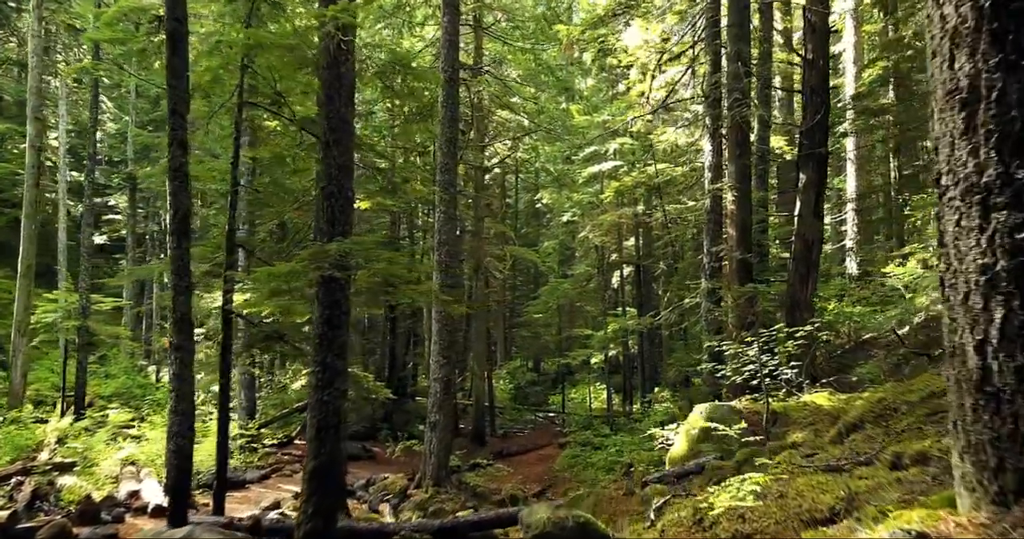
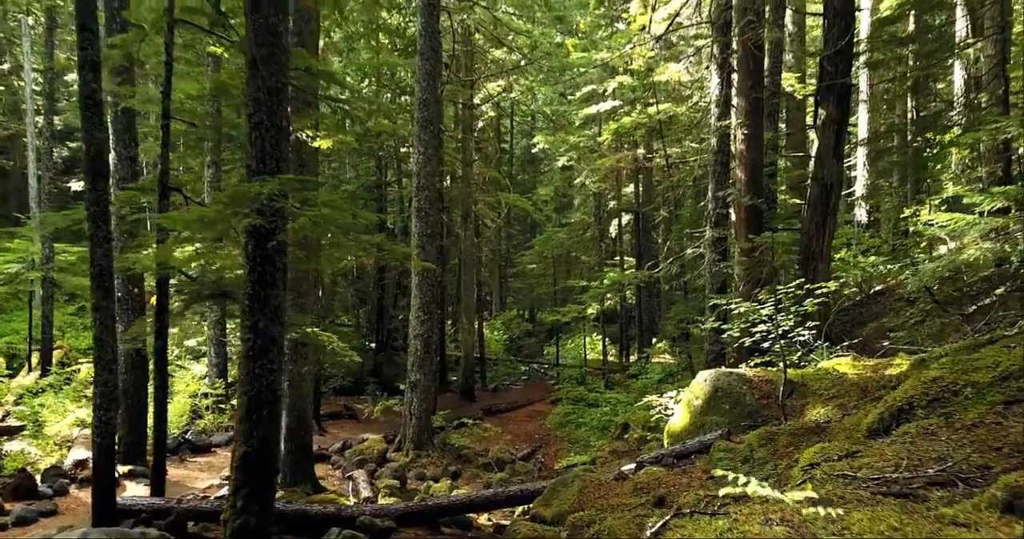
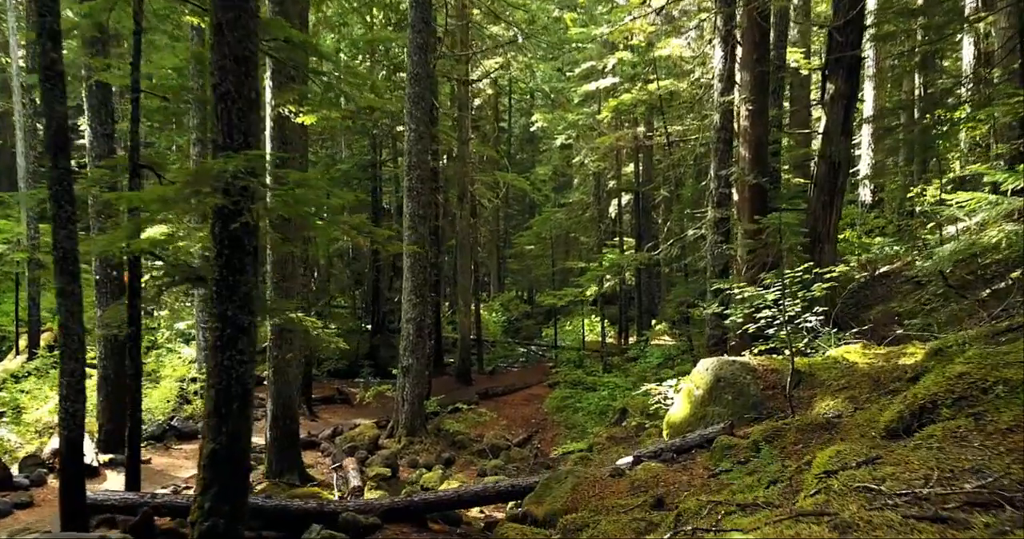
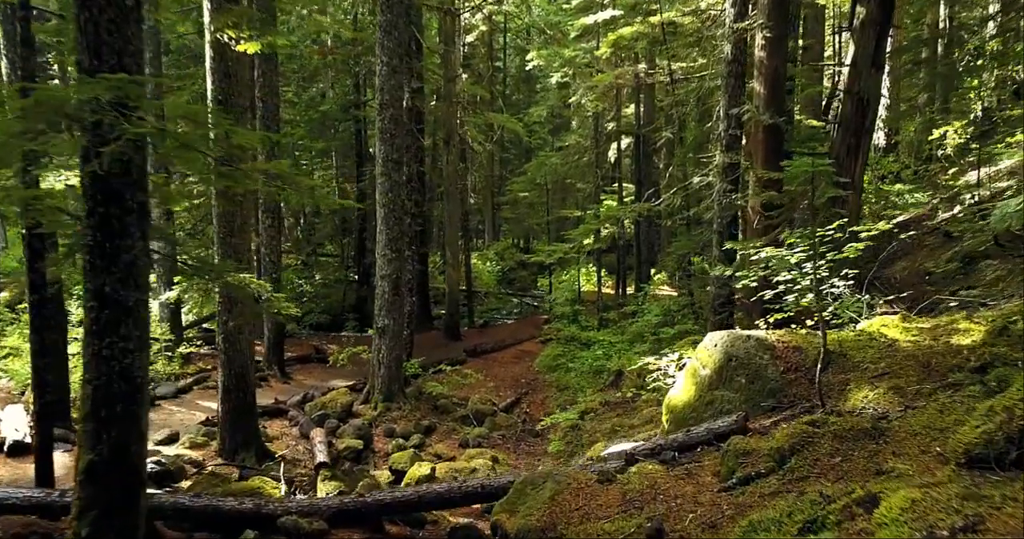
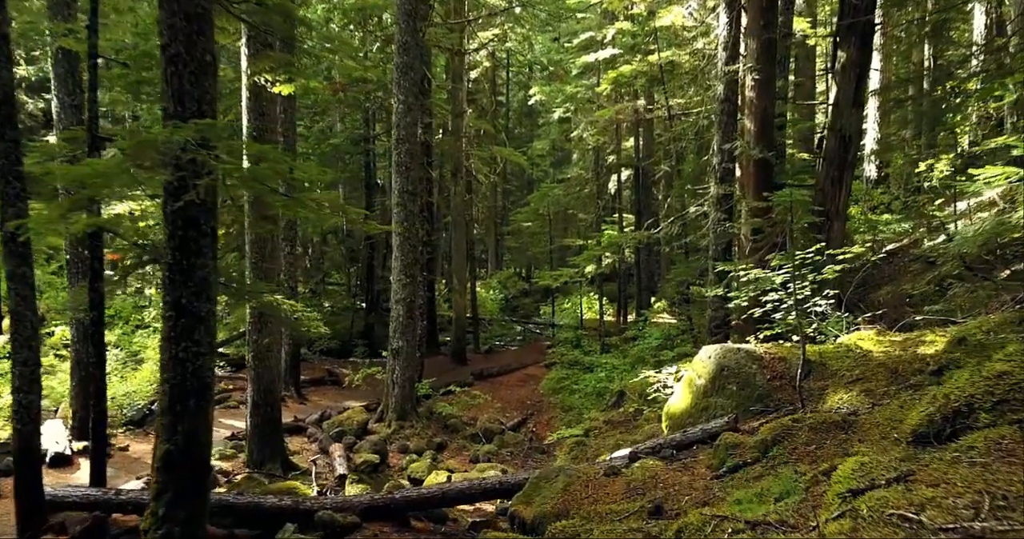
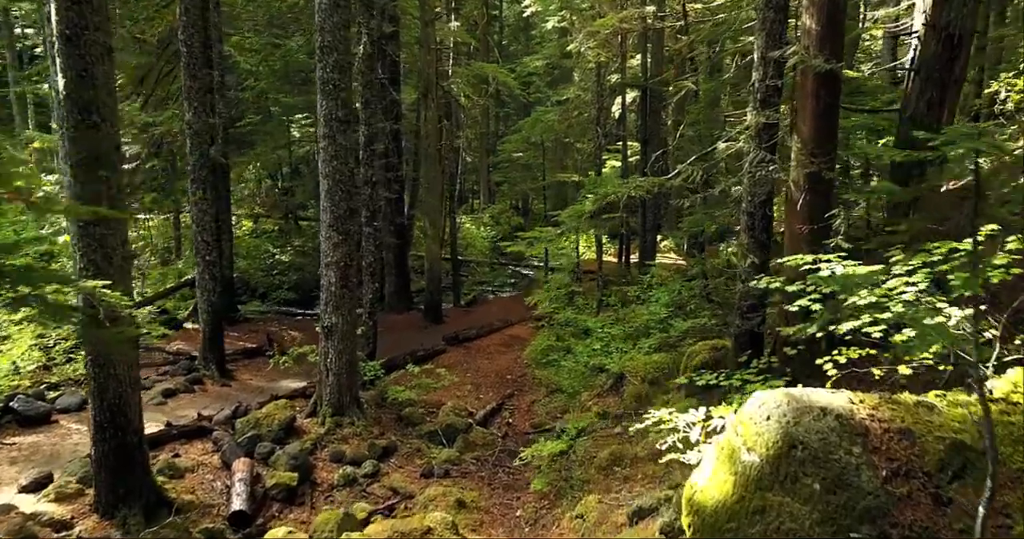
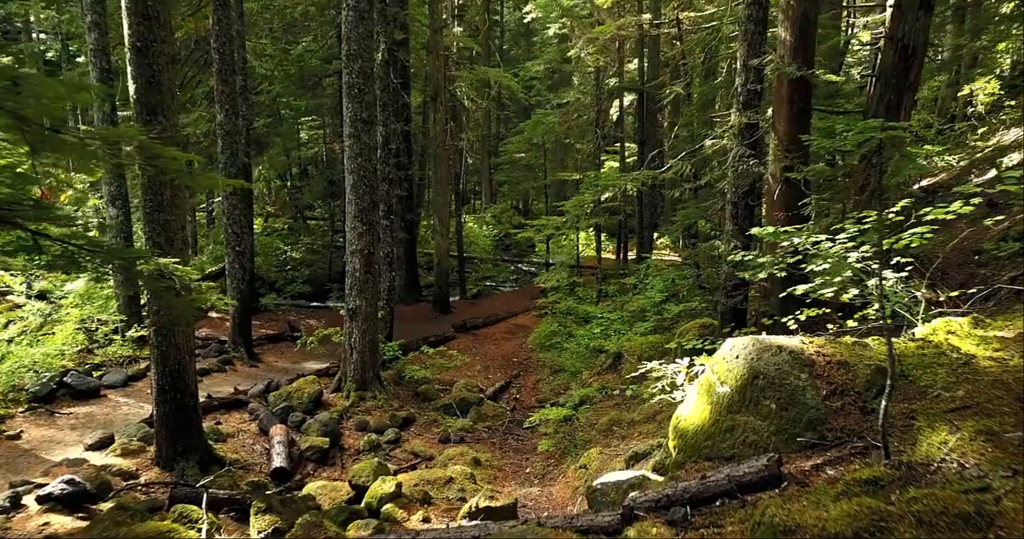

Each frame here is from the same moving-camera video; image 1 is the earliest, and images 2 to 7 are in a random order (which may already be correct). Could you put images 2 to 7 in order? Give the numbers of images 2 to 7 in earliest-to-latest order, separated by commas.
2, 3, 5, 4, 7, 6
